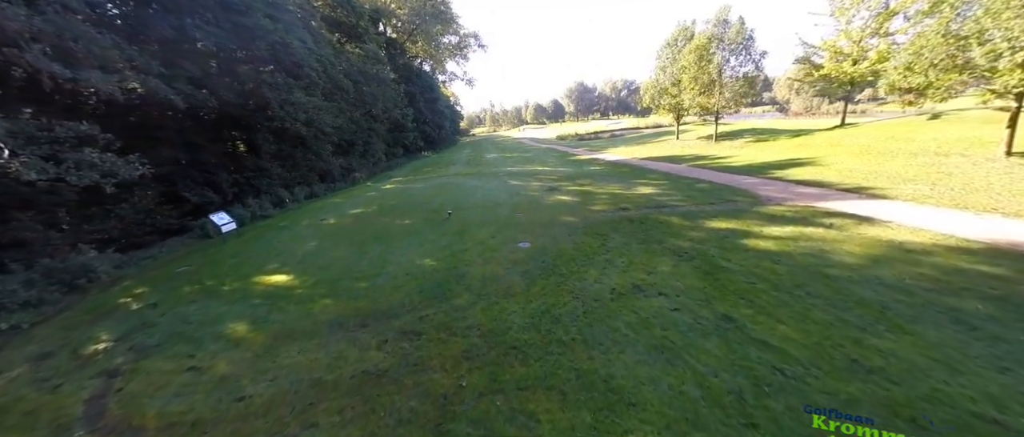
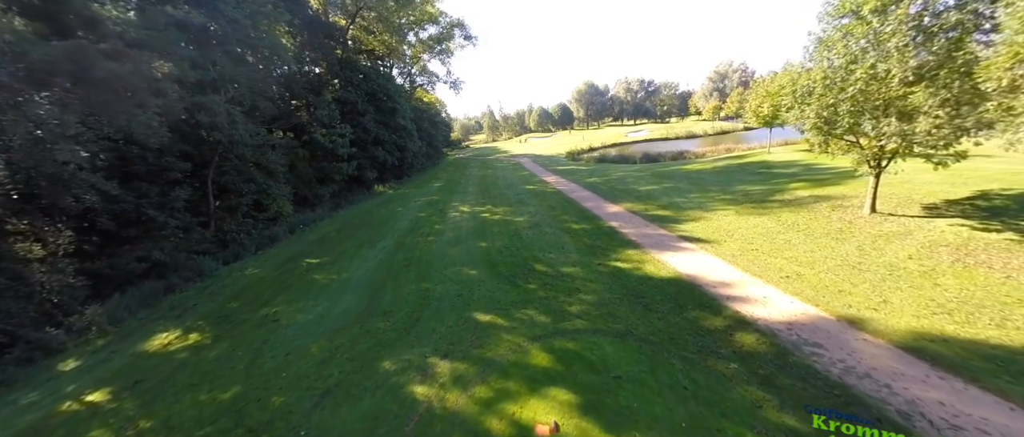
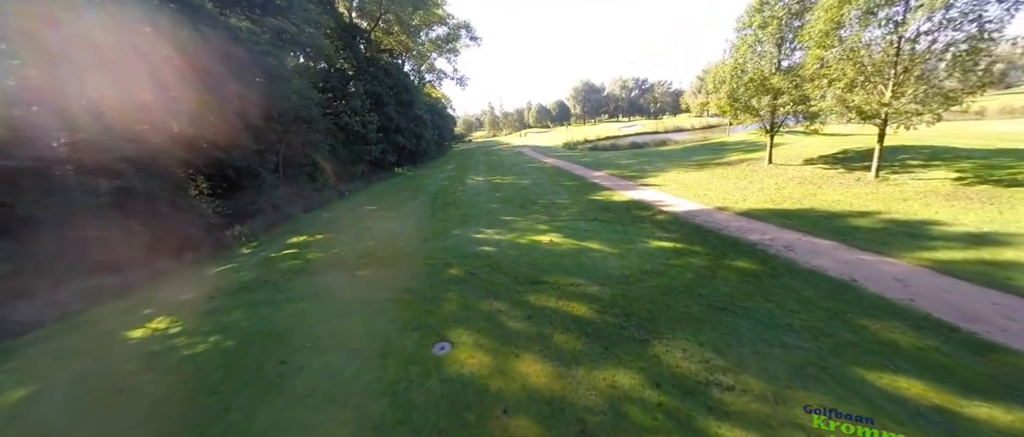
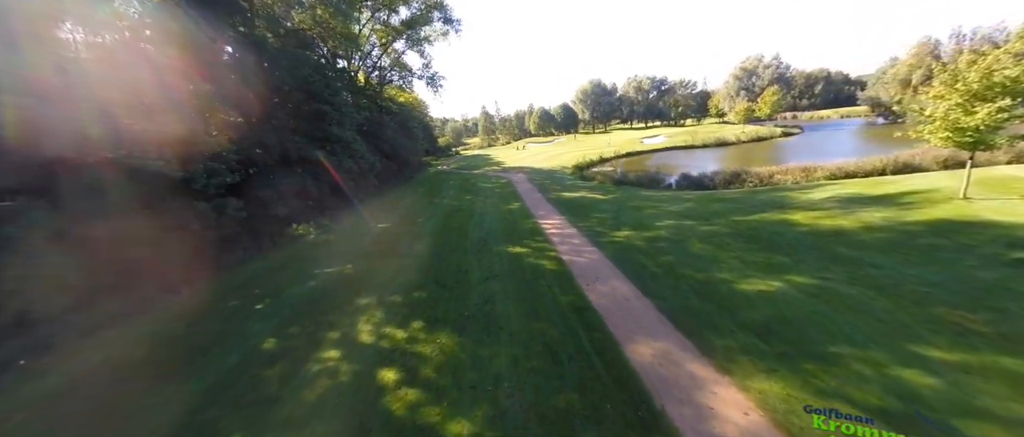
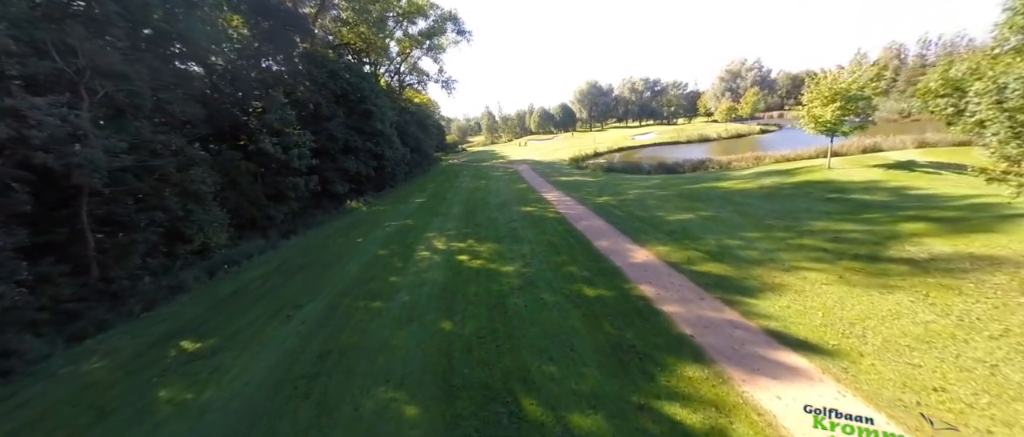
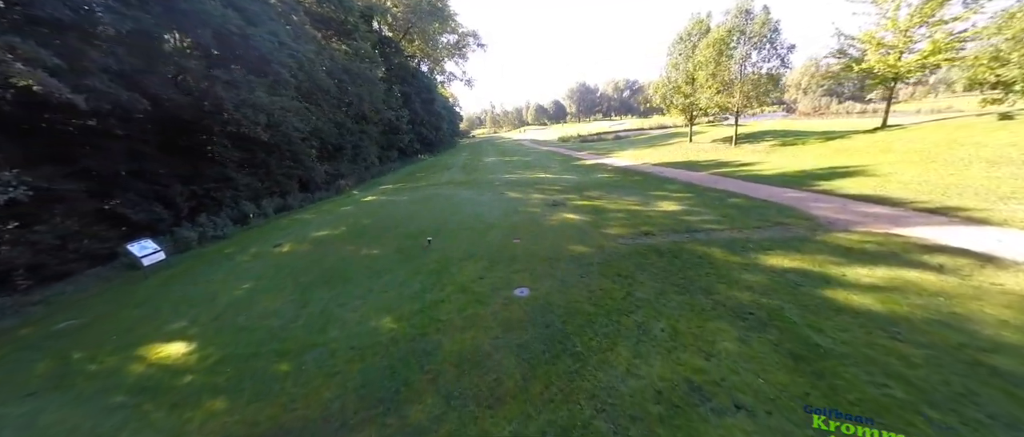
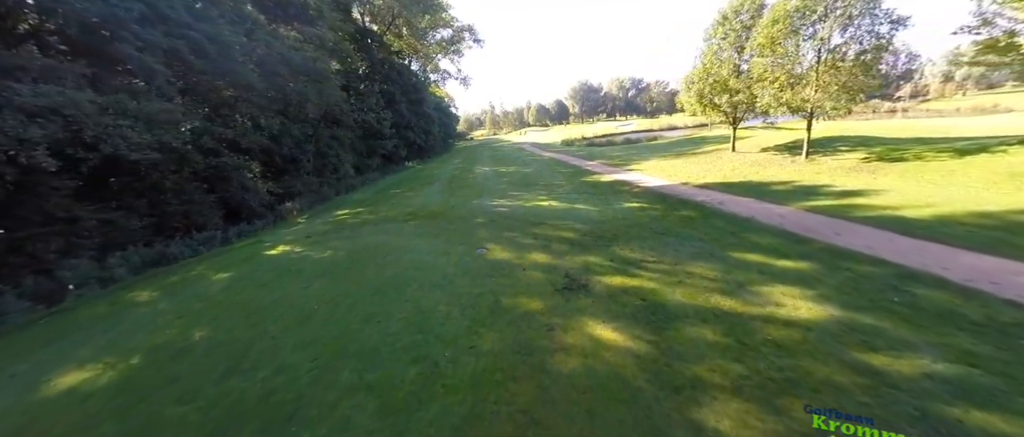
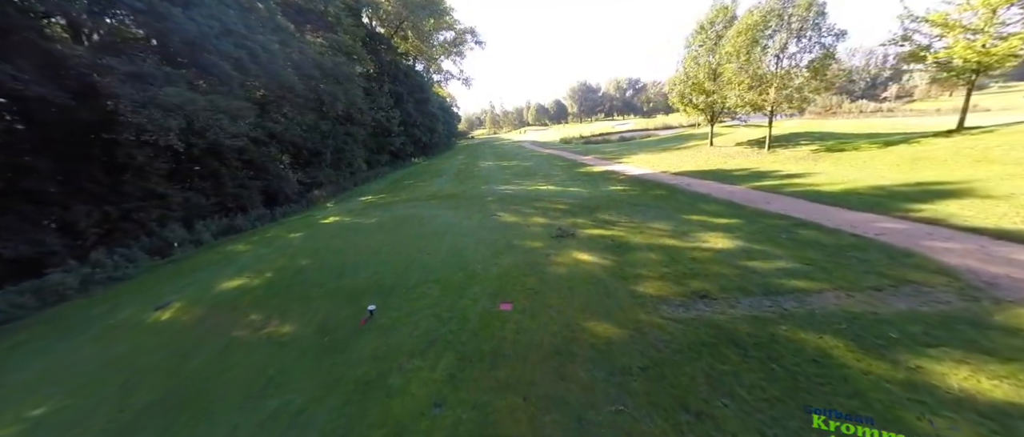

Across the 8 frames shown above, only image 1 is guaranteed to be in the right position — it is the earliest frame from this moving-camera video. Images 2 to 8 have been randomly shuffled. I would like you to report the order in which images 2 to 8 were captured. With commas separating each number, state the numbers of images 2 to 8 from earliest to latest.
6, 8, 7, 3, 2, 5, 4
